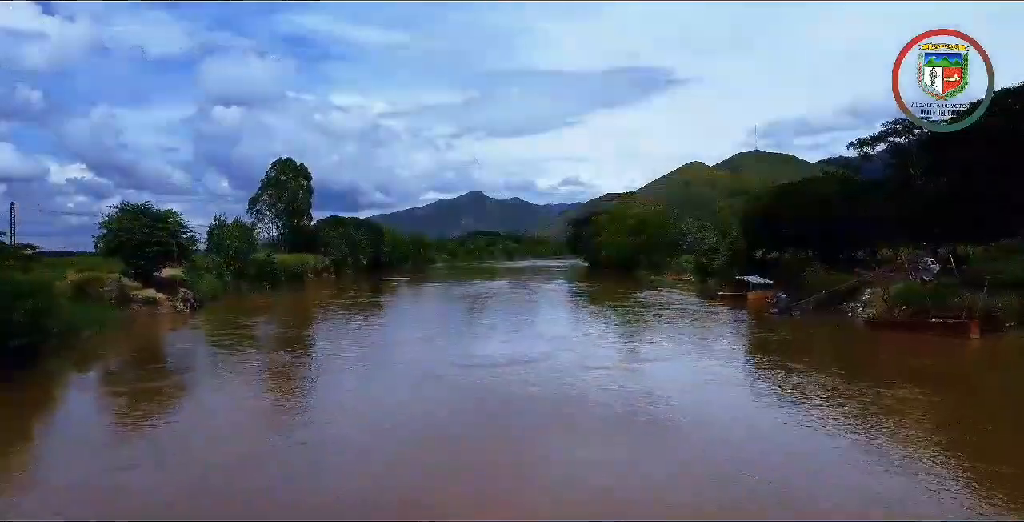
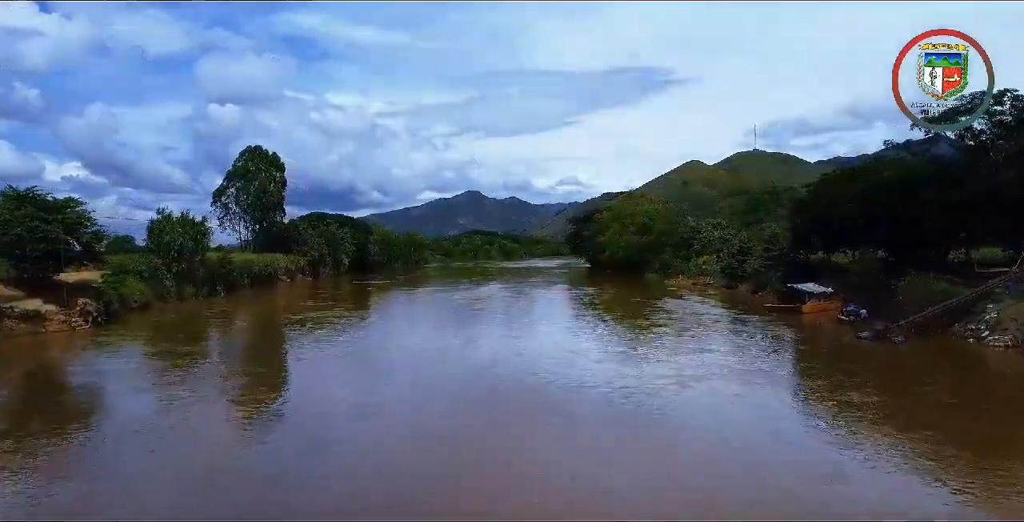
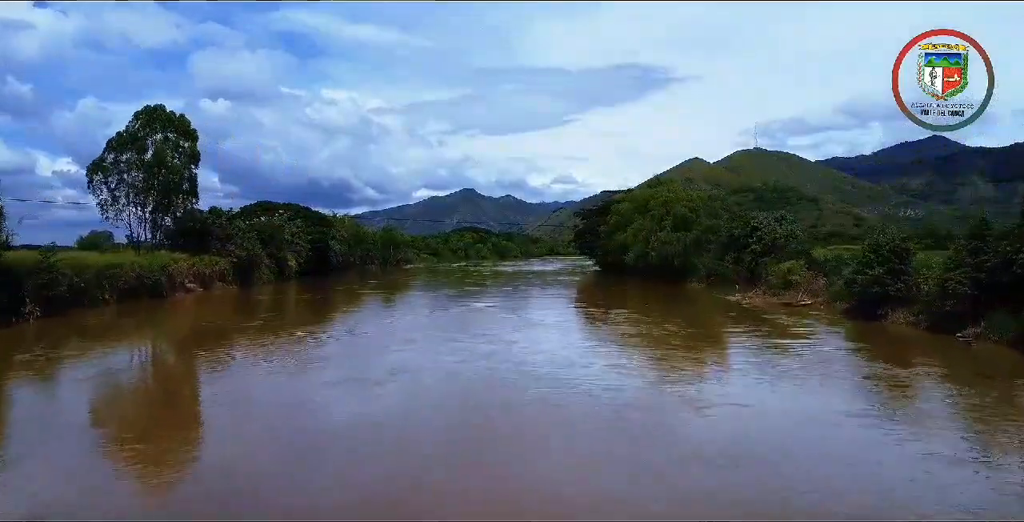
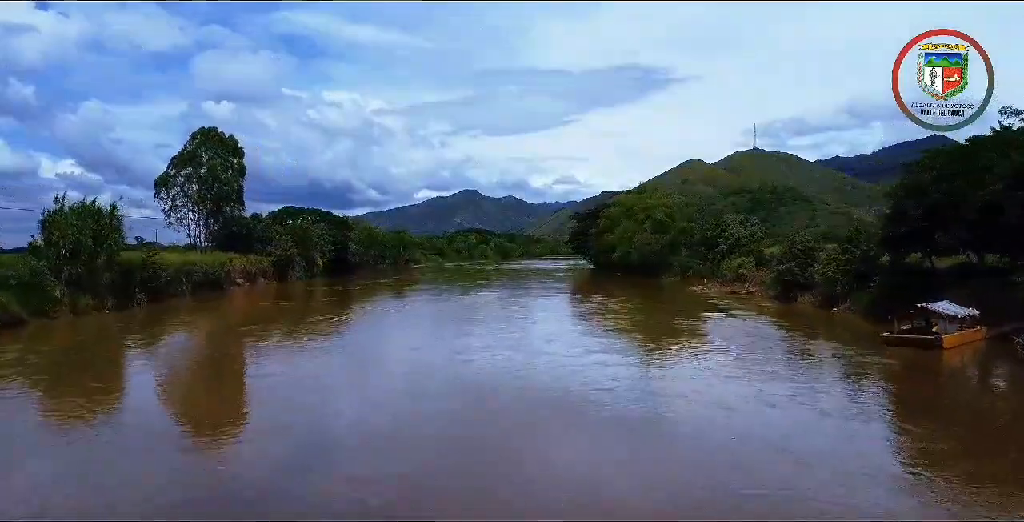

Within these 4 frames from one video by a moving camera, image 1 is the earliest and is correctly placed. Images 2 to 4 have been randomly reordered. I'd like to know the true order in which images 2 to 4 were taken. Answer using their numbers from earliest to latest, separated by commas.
2, 4, 3
